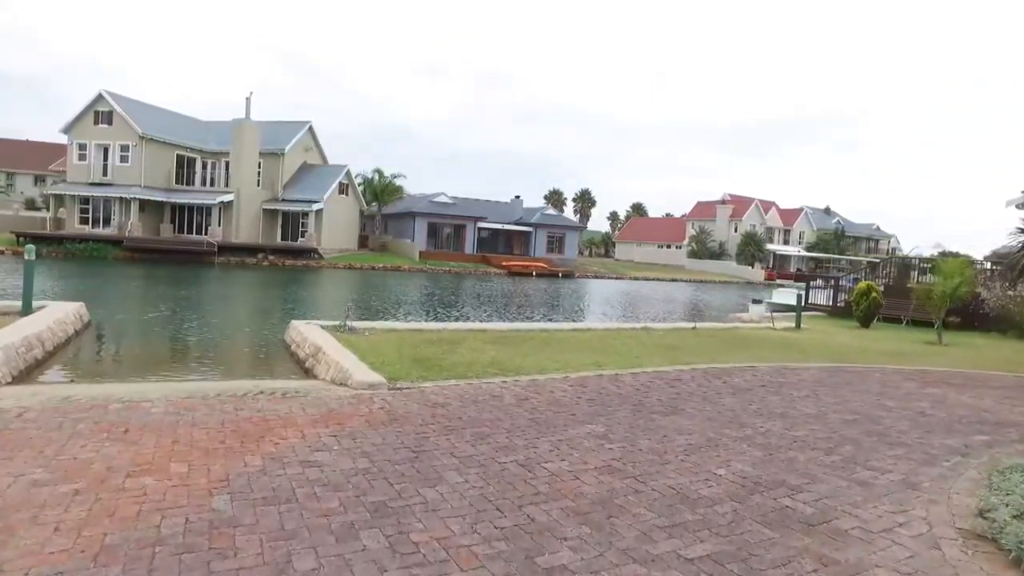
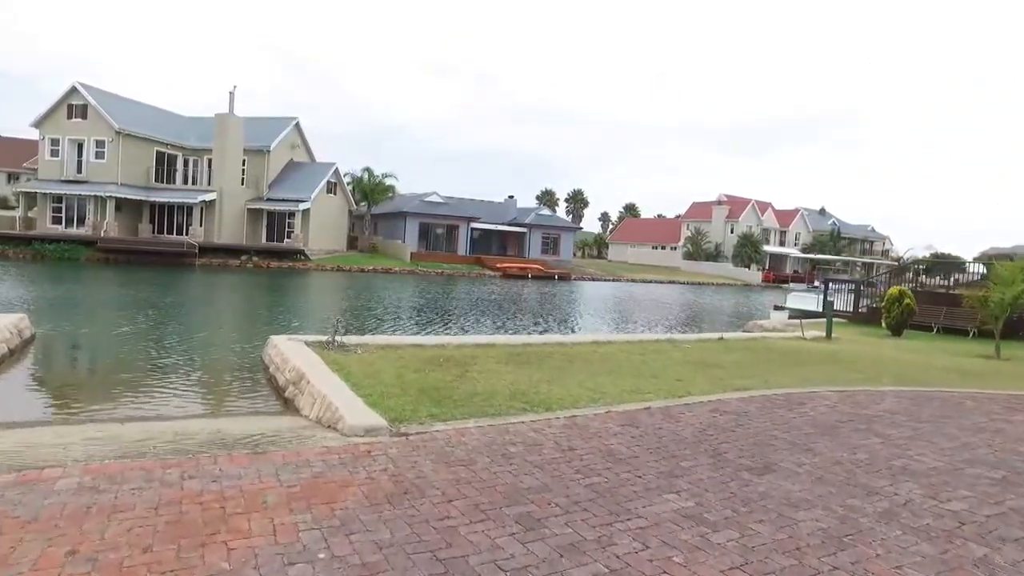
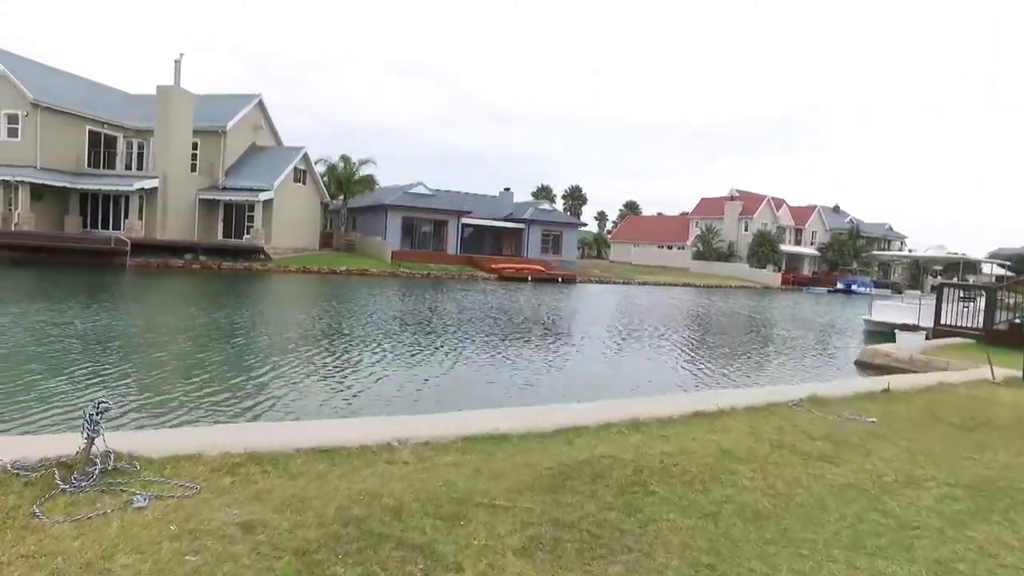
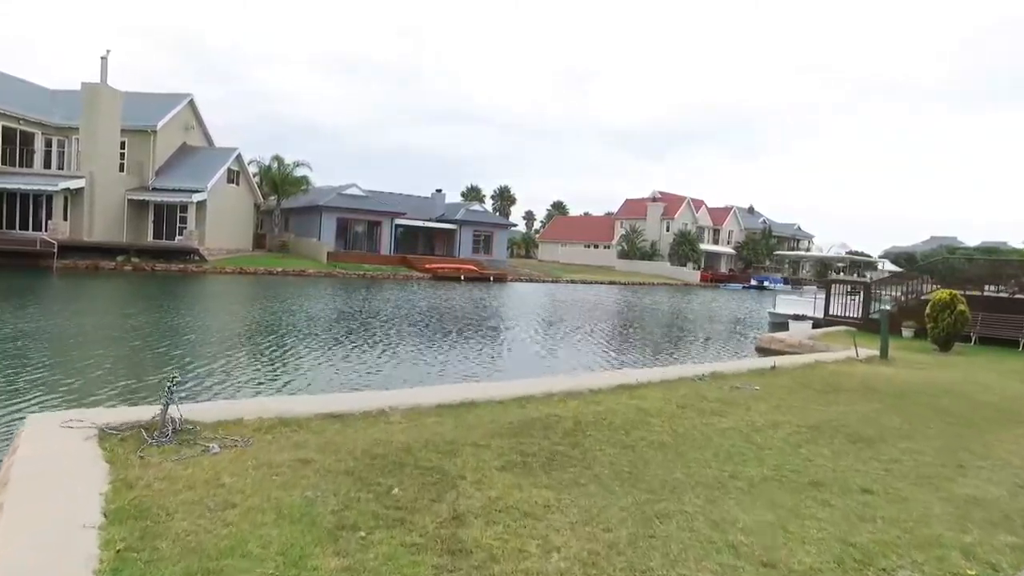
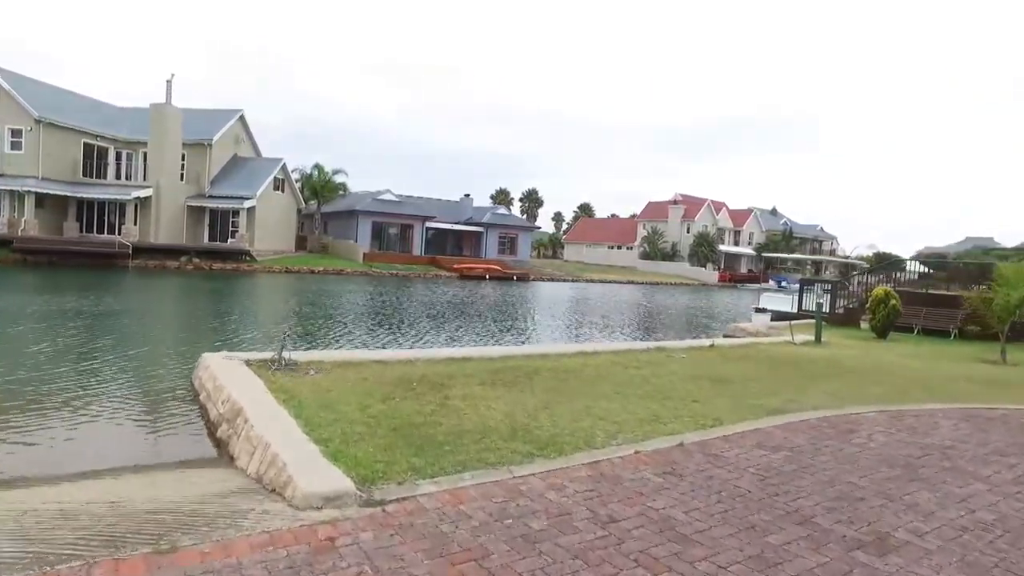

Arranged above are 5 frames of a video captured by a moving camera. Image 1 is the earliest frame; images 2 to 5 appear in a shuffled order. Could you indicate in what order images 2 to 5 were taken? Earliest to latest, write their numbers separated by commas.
2, 5, 4, 3
